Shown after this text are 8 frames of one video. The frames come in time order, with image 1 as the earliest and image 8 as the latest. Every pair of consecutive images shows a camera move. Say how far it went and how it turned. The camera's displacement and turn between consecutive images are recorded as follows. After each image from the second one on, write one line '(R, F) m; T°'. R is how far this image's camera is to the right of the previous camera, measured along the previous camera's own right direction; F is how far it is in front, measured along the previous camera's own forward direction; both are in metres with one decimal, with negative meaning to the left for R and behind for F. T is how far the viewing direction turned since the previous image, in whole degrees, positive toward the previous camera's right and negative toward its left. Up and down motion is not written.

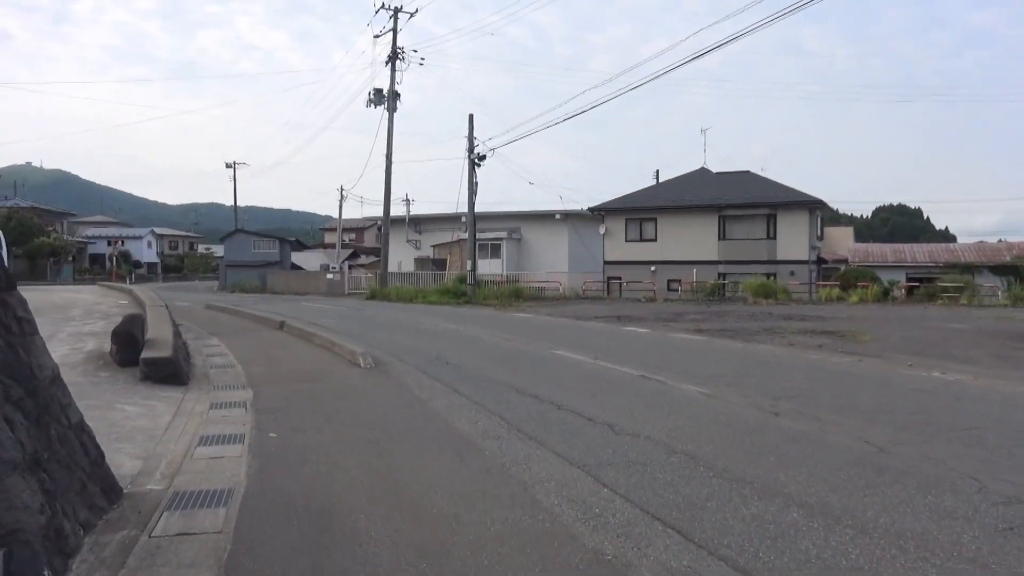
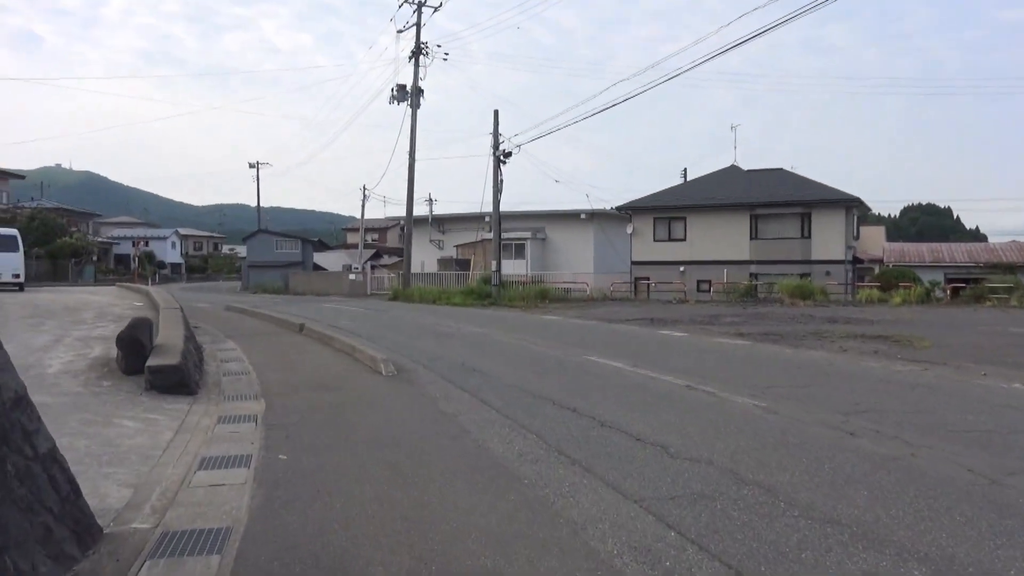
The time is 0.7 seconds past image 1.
(-0.2, +0.9) m; -2°
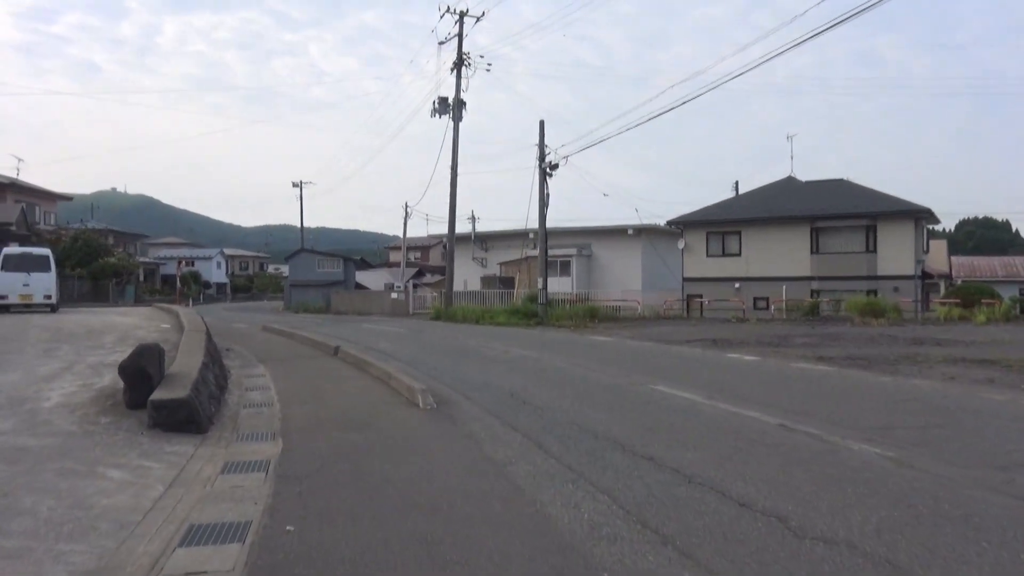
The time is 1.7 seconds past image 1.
(-0.2, +1.5) m; -3°
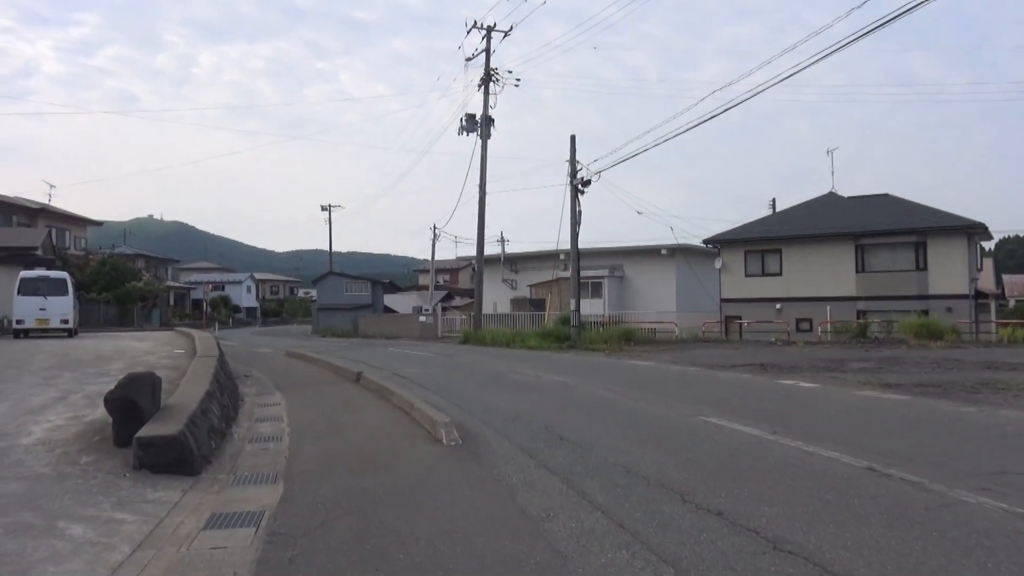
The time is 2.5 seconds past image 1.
(-0.1, +1.2) m; -2°
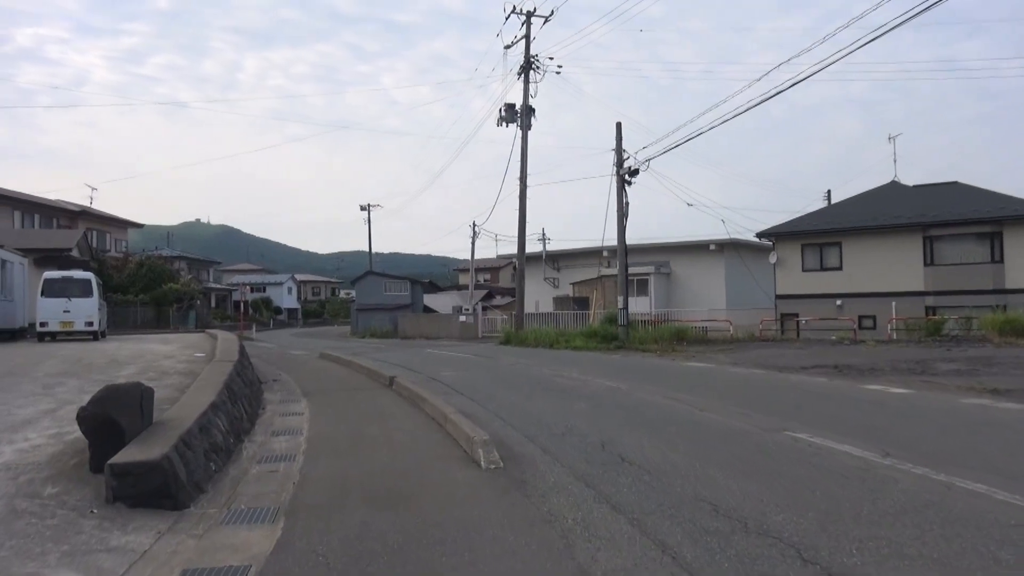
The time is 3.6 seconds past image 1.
(-0.1, +1.5) m; -3°
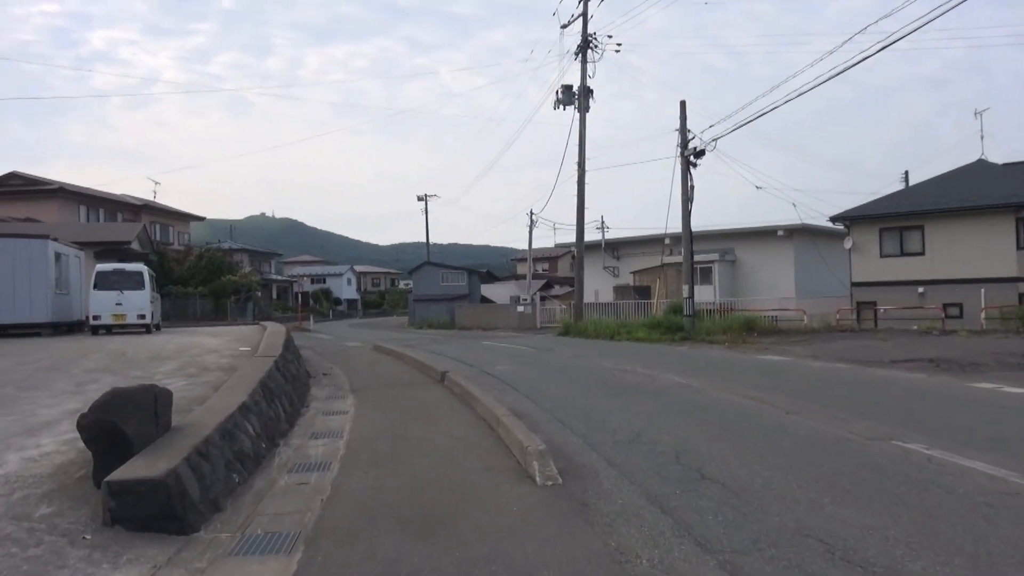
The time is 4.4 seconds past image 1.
(0.0, +1.1) m; -4°
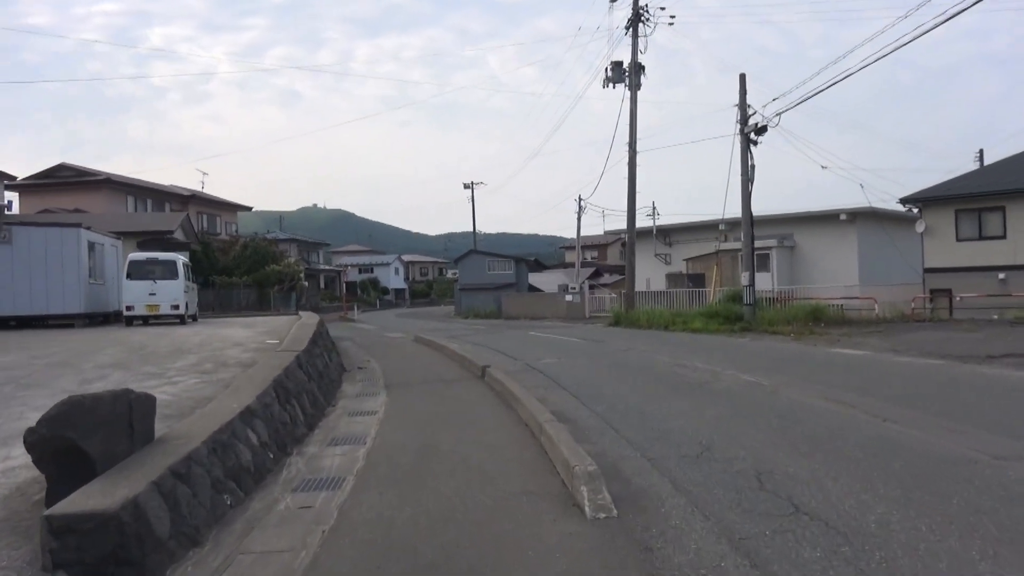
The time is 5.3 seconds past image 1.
(0.0, +1.3) m; -3°
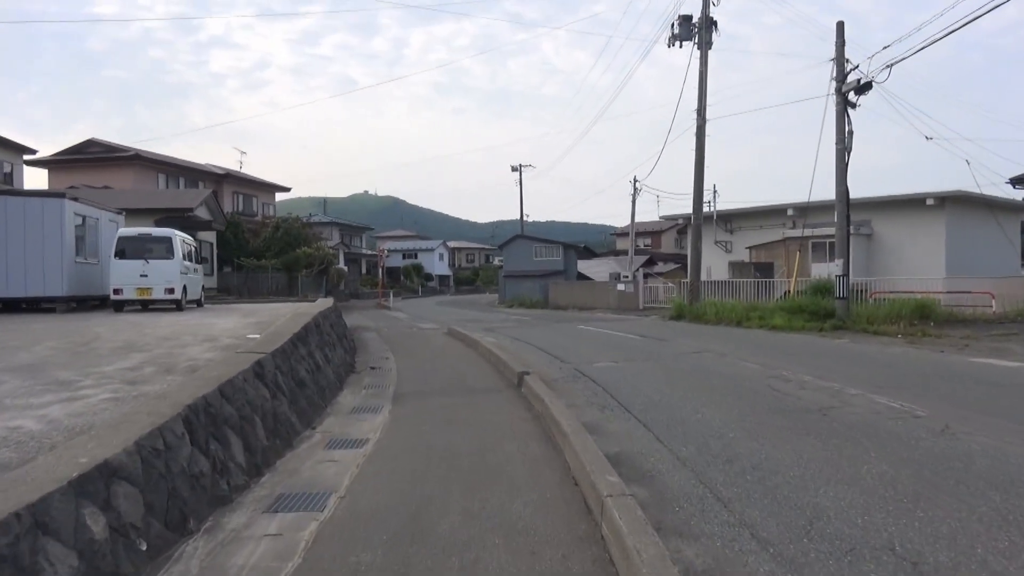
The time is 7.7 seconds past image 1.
(0.0, +3.2) m; -3°
